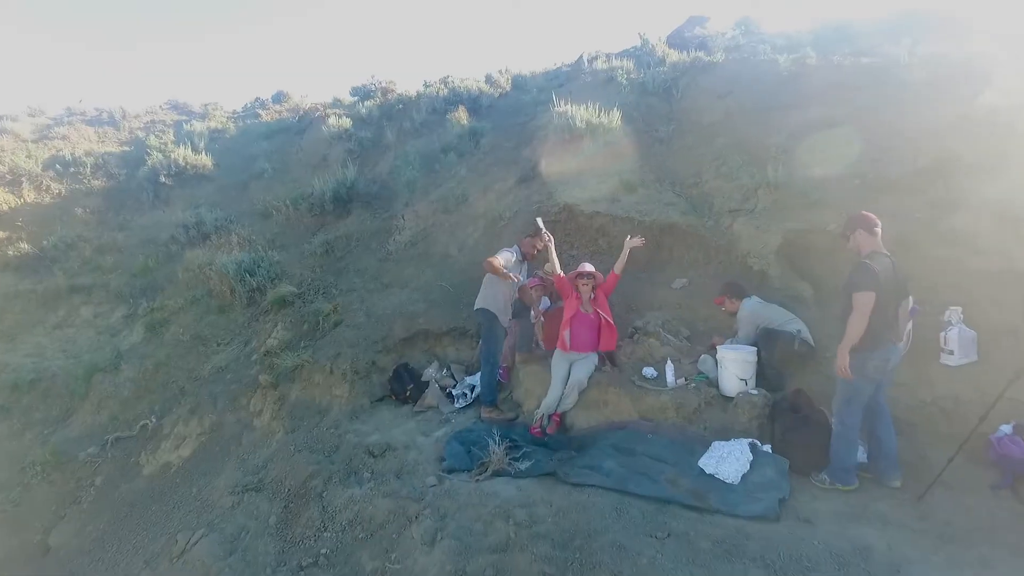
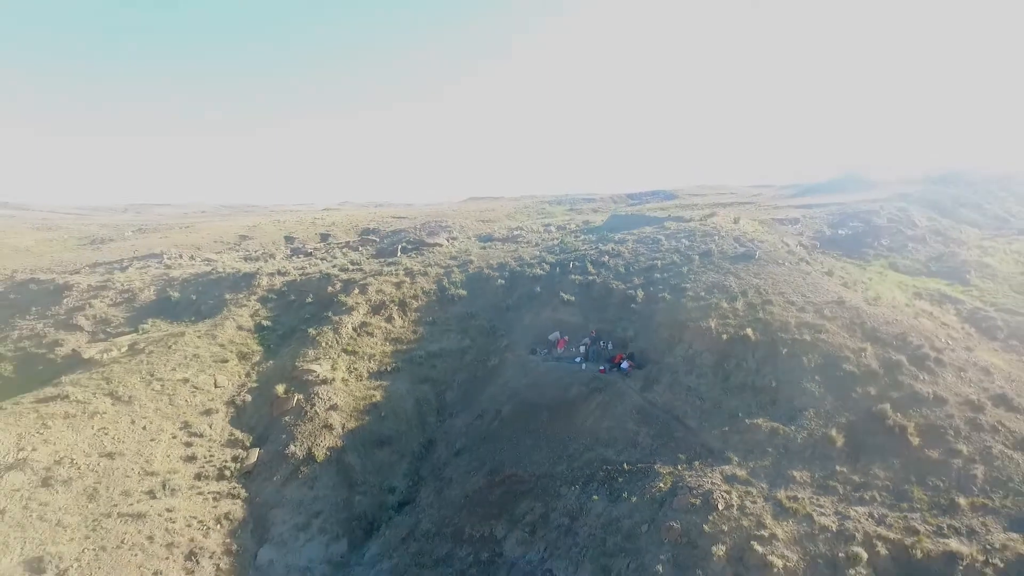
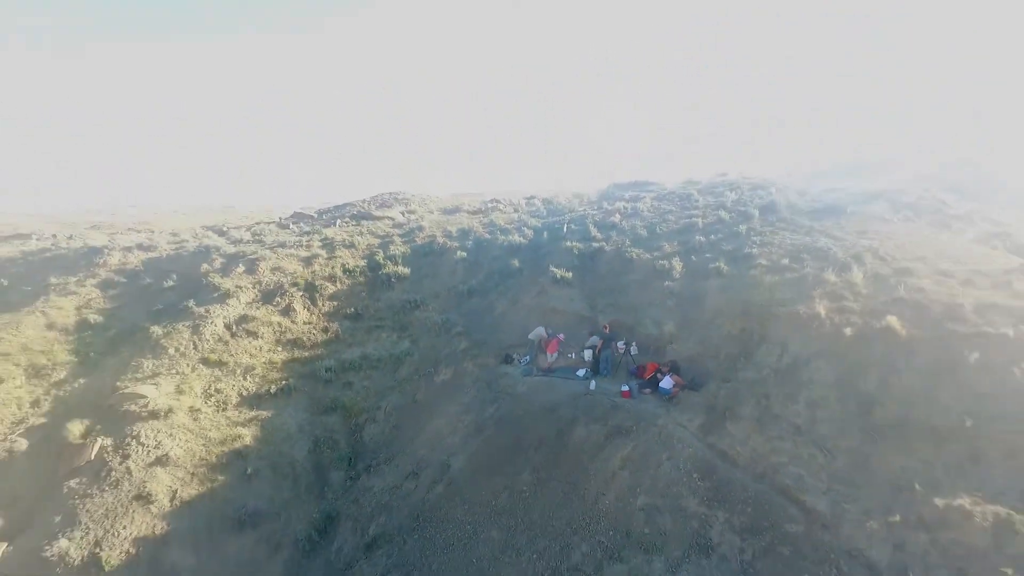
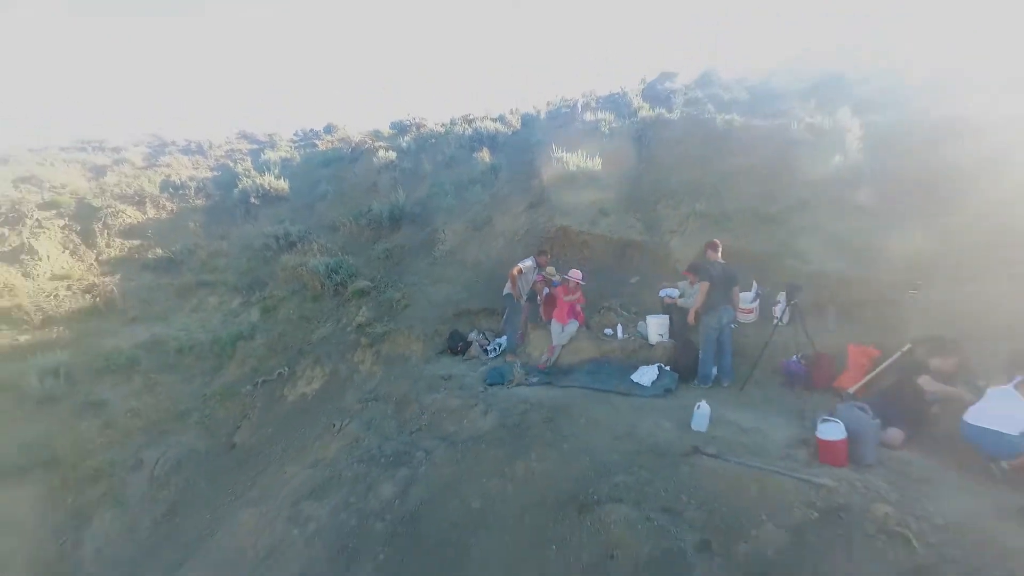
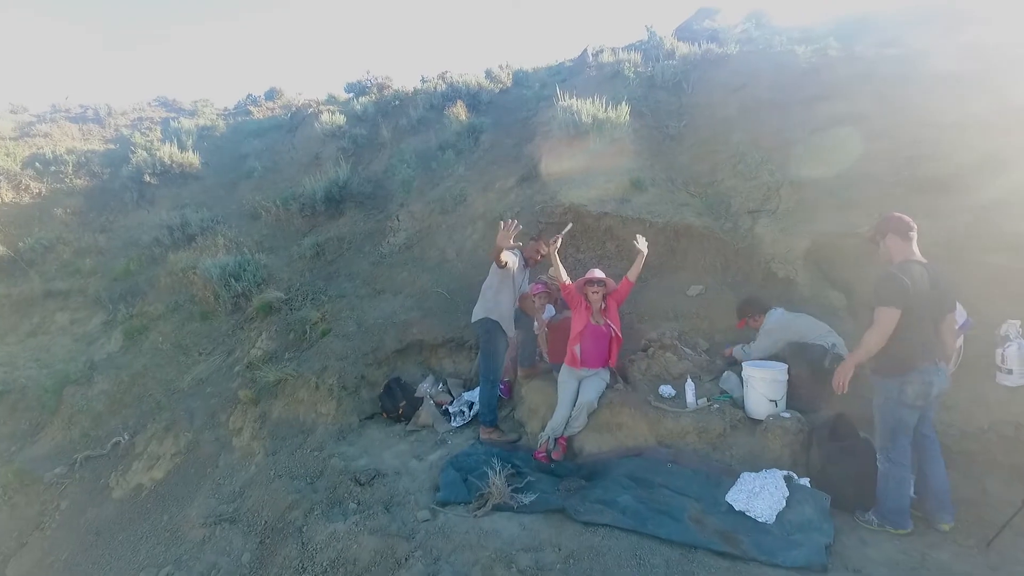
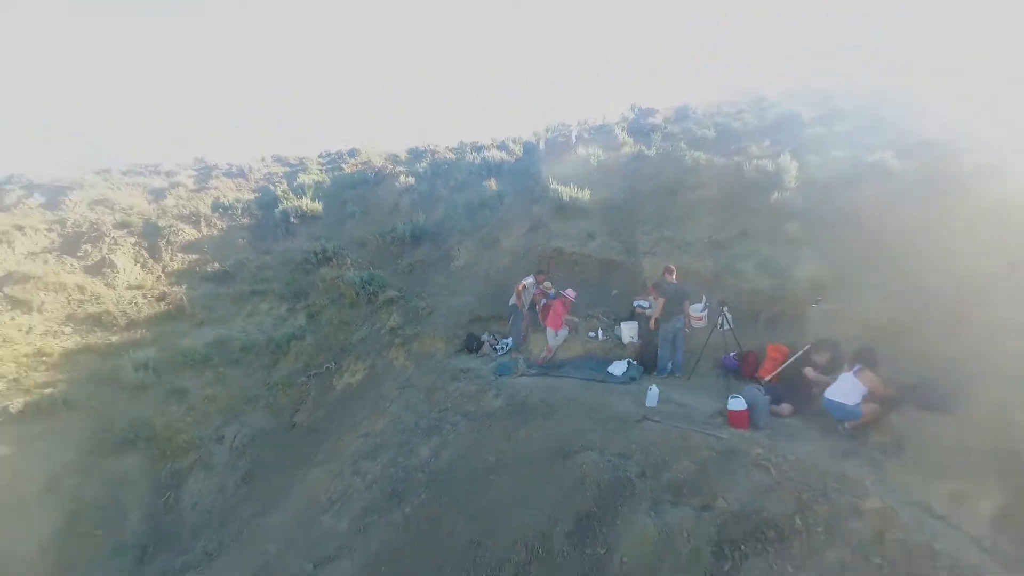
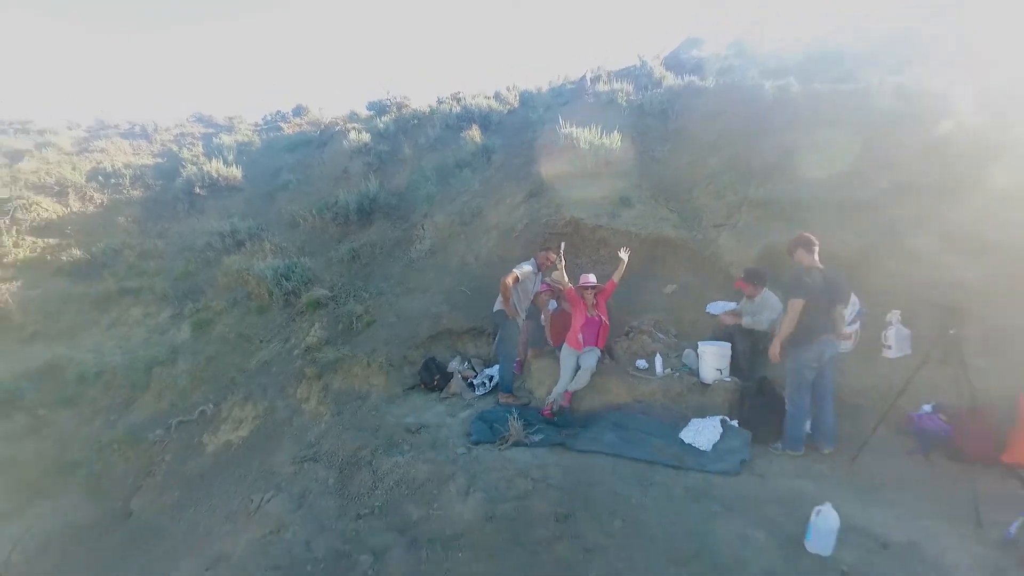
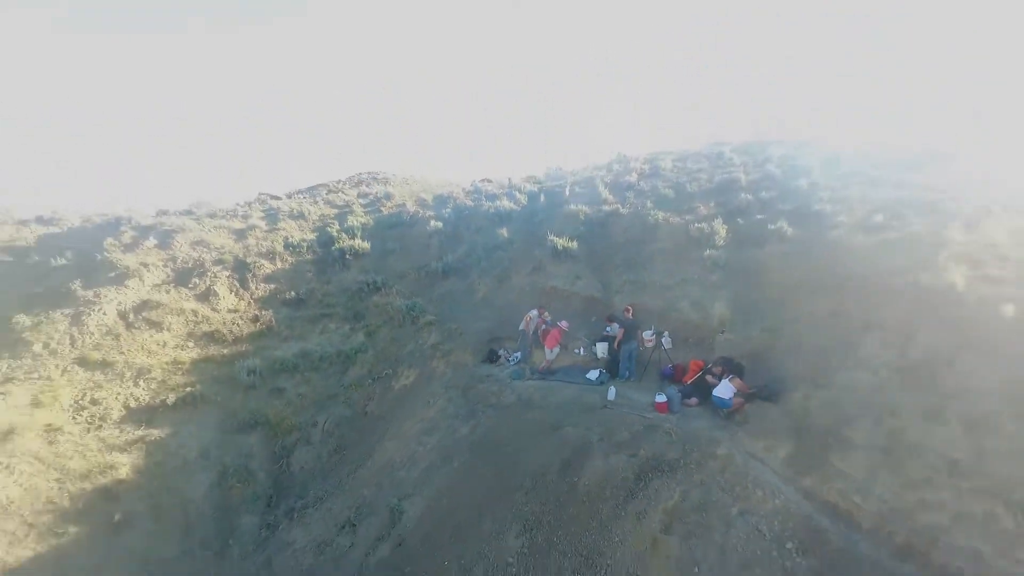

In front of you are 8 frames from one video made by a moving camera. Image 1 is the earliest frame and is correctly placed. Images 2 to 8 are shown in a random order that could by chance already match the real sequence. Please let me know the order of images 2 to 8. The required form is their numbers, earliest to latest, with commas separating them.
5, 7, 4, 6, 8, 3, 2
